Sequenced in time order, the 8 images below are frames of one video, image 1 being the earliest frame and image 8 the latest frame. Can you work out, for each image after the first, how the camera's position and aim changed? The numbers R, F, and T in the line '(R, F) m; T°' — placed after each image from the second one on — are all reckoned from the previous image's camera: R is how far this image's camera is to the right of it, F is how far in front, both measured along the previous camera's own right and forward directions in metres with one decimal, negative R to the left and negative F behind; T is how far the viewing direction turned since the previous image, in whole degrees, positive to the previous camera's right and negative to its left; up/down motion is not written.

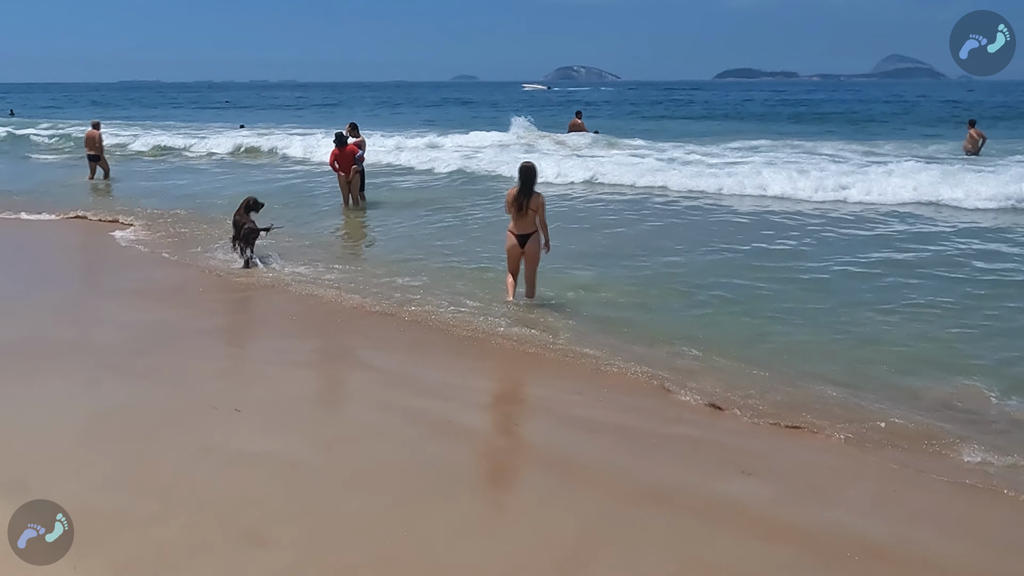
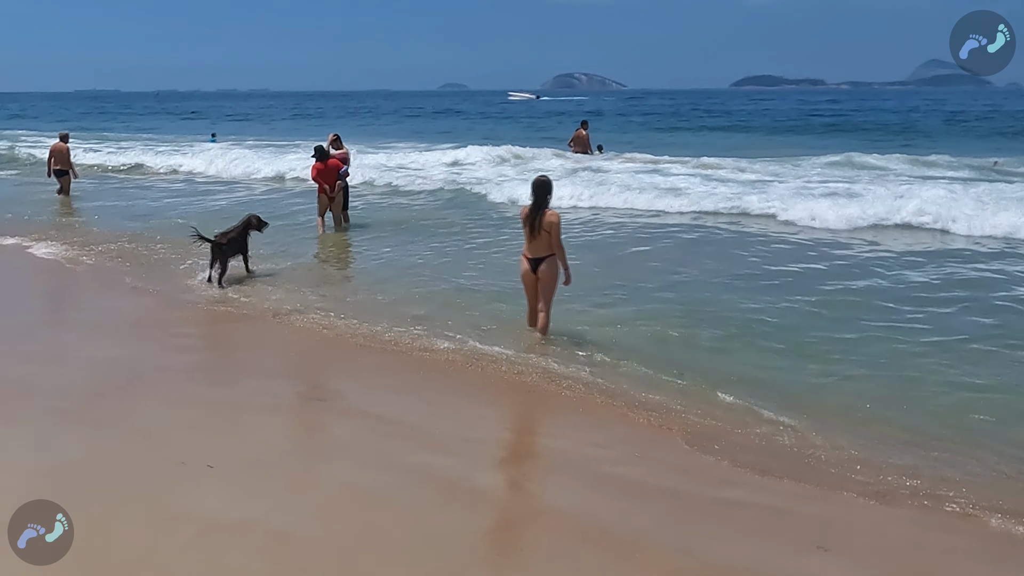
(-0.2, +0.8) m; +1°
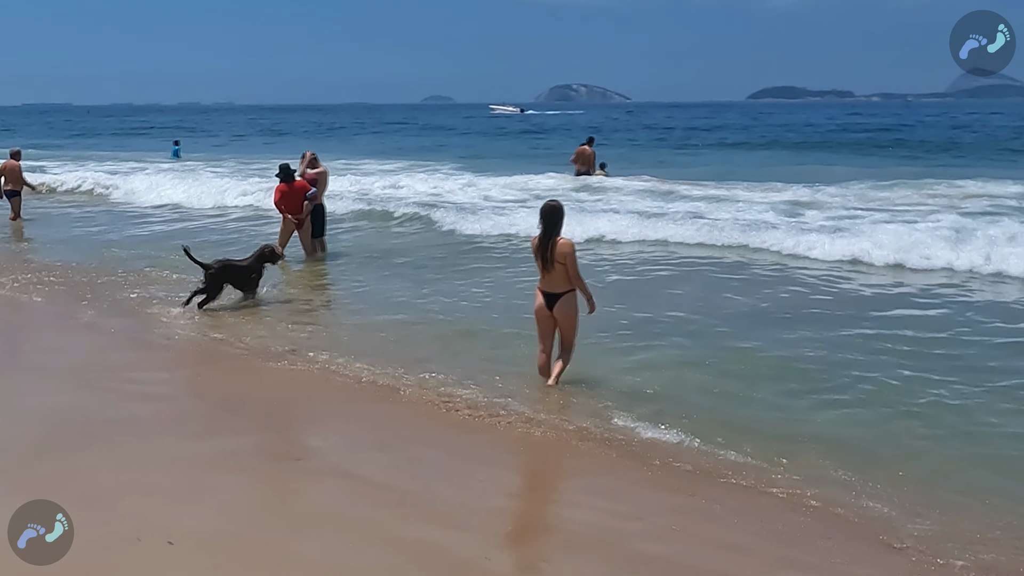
(-0.2, +0.8) m; +1°
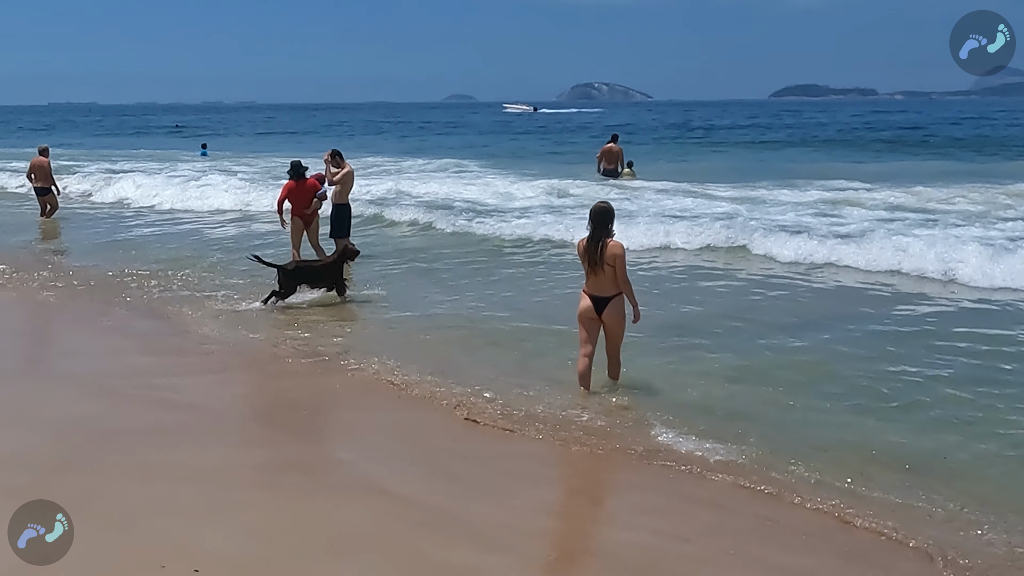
(-0.1, +0.2) m; -1°
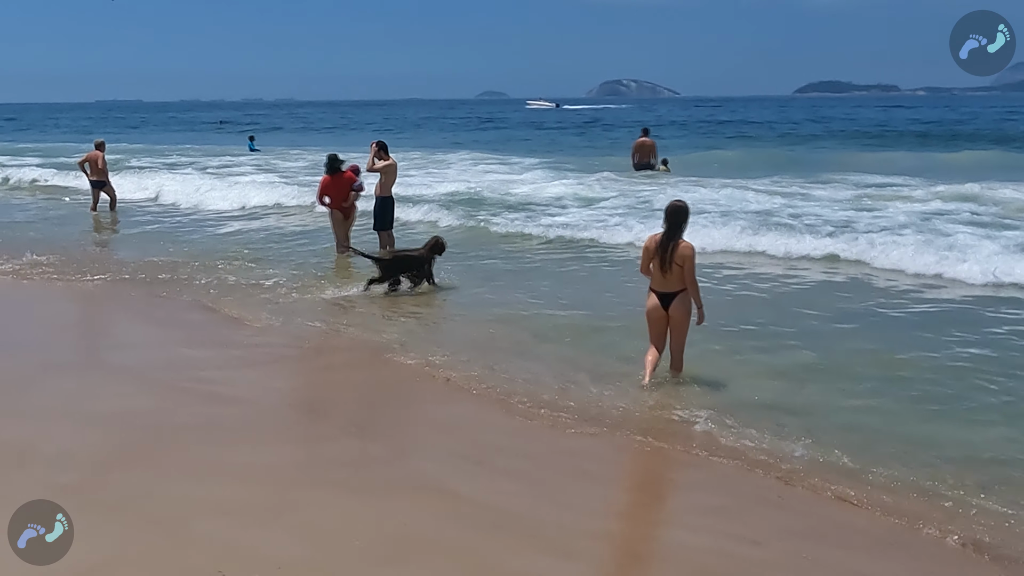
(-0.2, +0.1) m; -1°
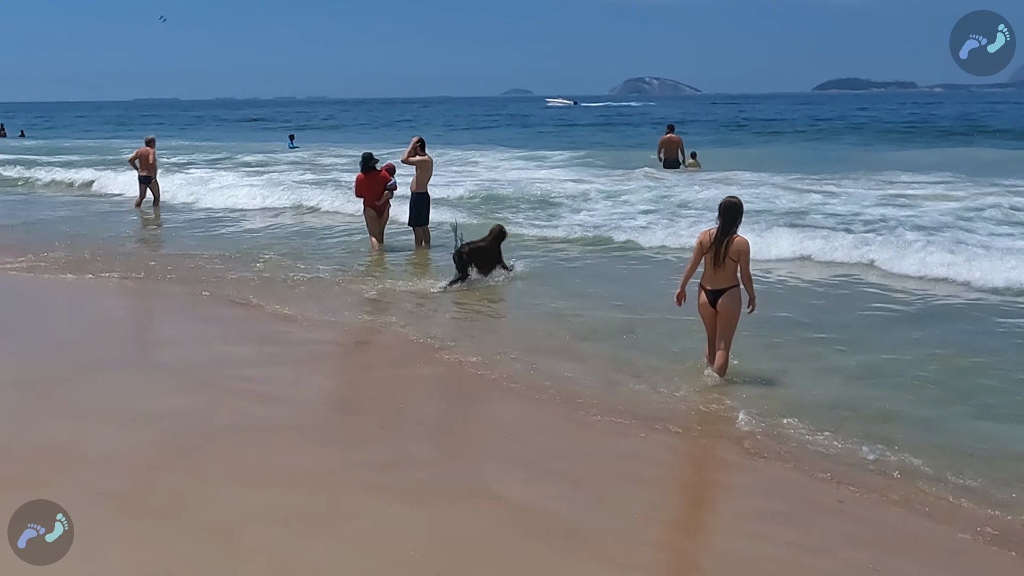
(-0.2, +0.1) m; -1°
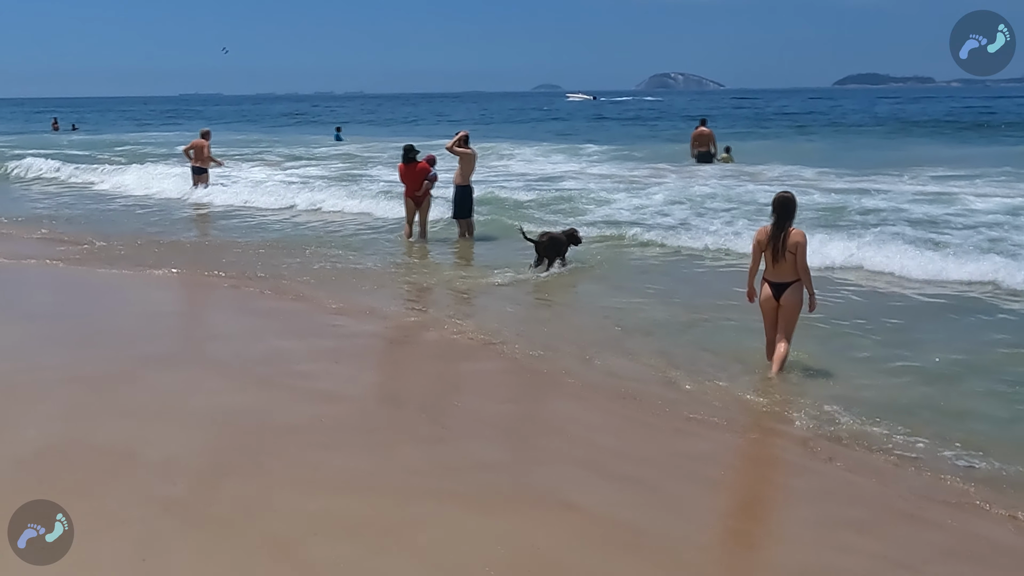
(-0.2, +0.1) m; -1°
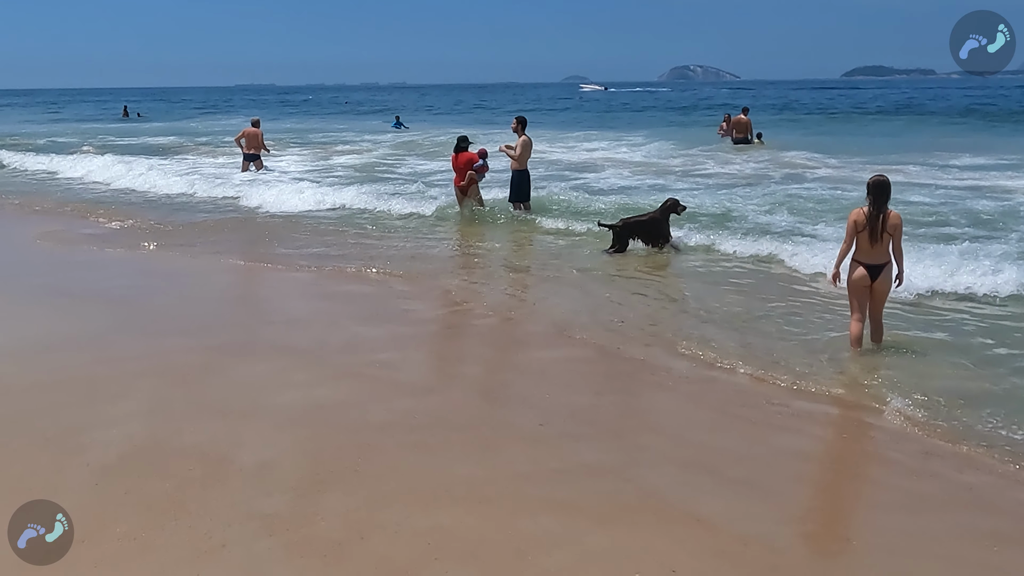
(-0.4, +0.4) m; 0°
